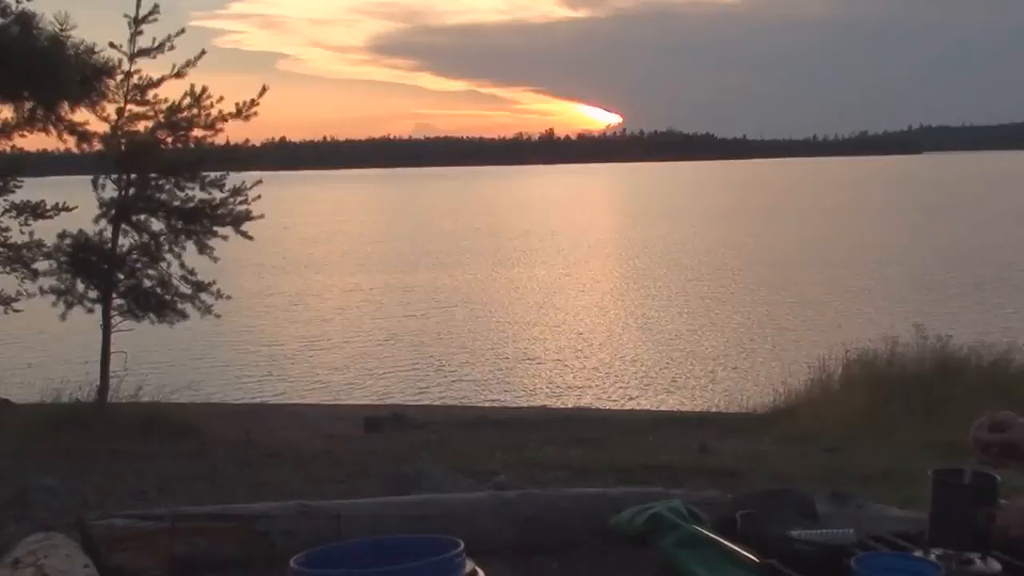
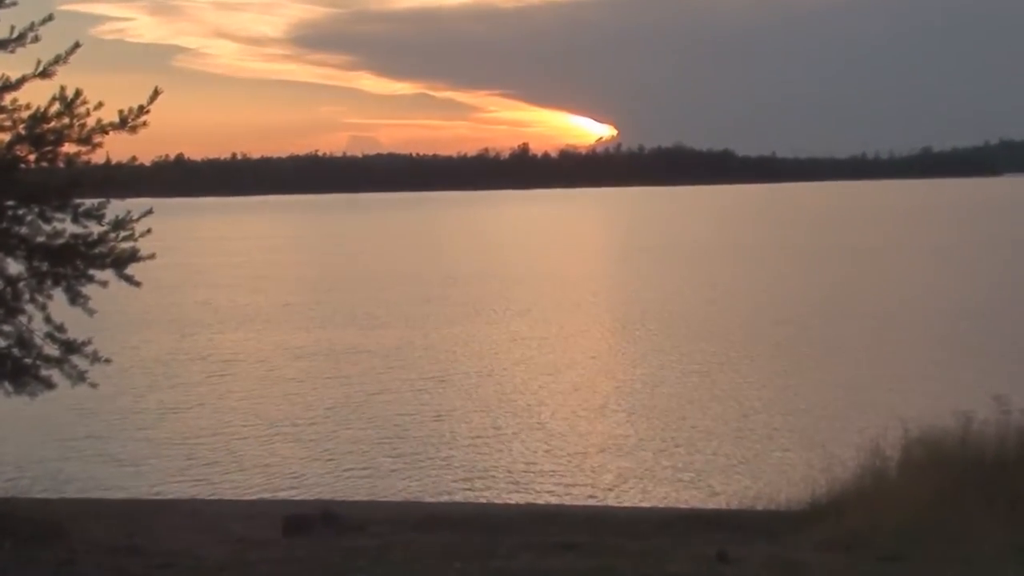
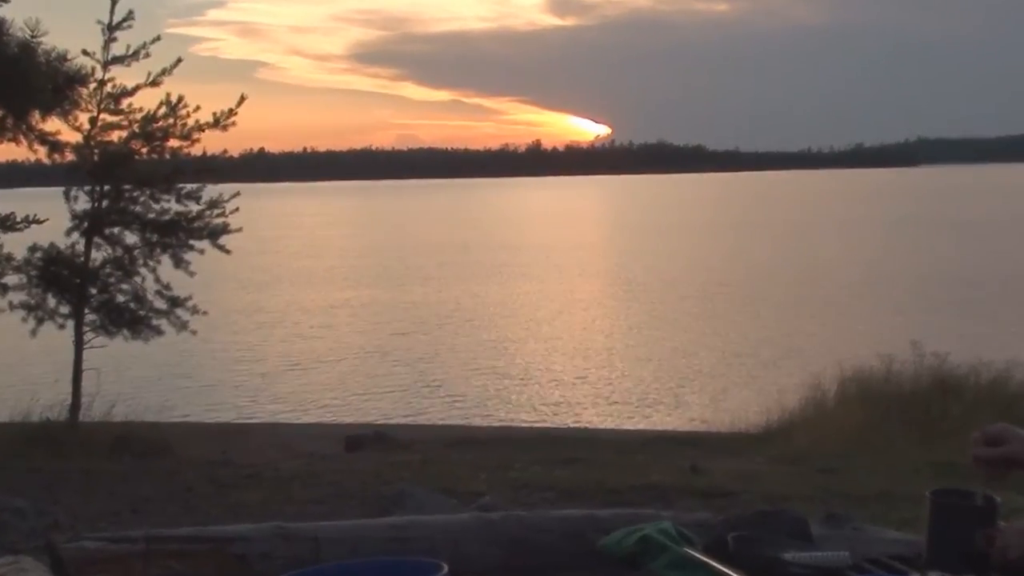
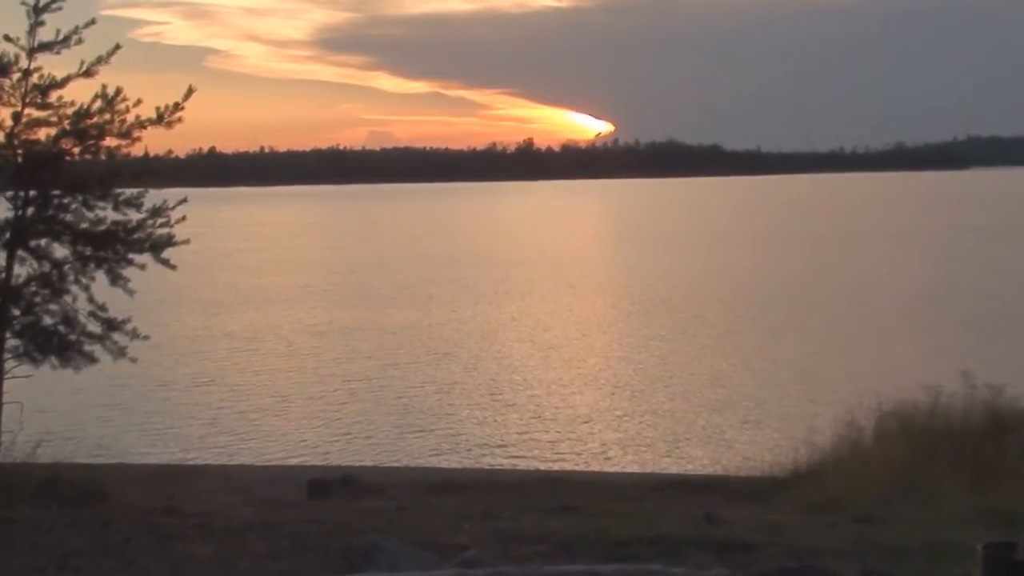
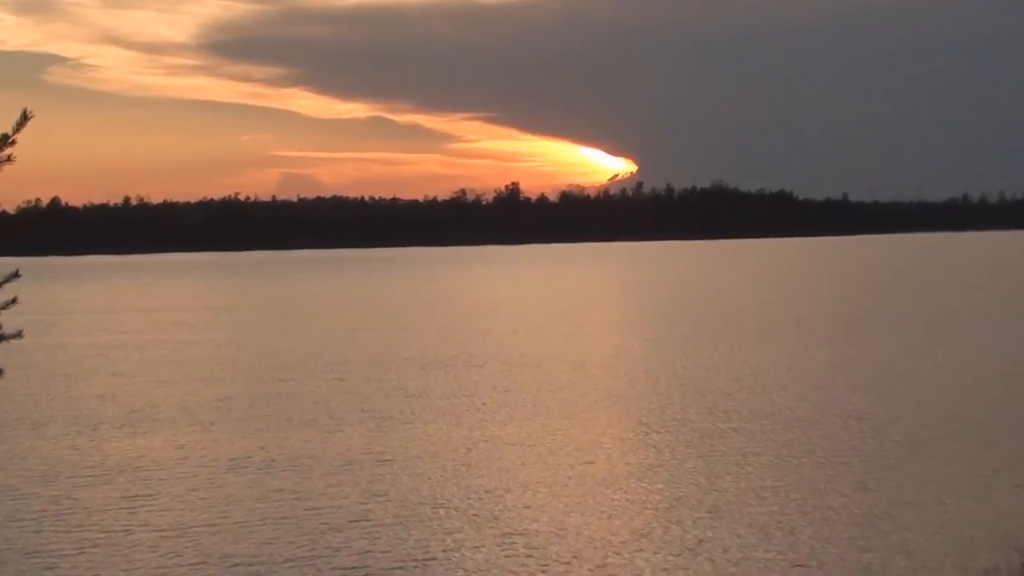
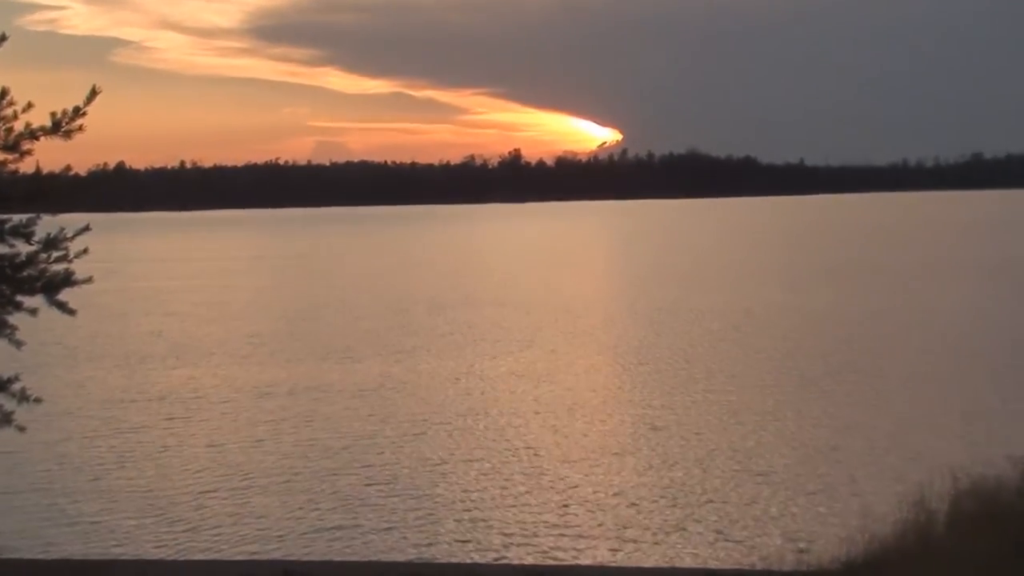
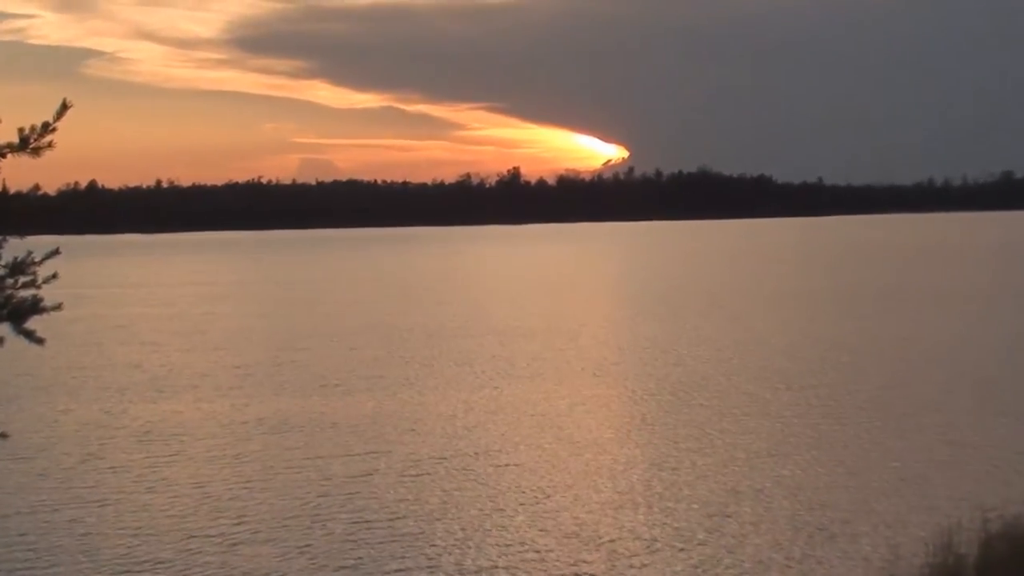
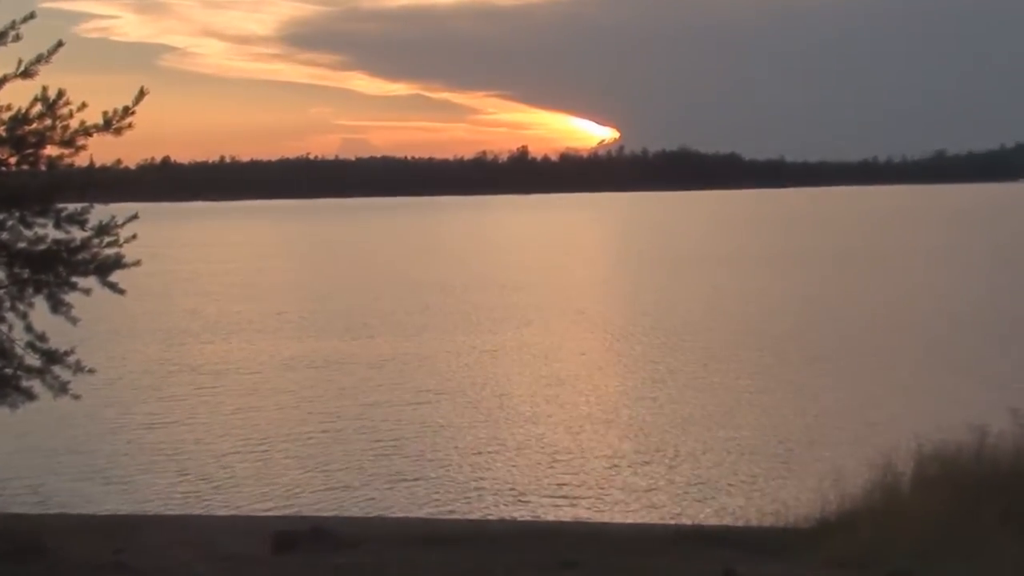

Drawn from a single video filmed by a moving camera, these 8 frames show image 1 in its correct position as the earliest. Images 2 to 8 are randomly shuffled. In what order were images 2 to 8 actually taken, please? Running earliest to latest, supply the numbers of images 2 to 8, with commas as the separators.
3, 4, 2, 8, 6, 7, 5
